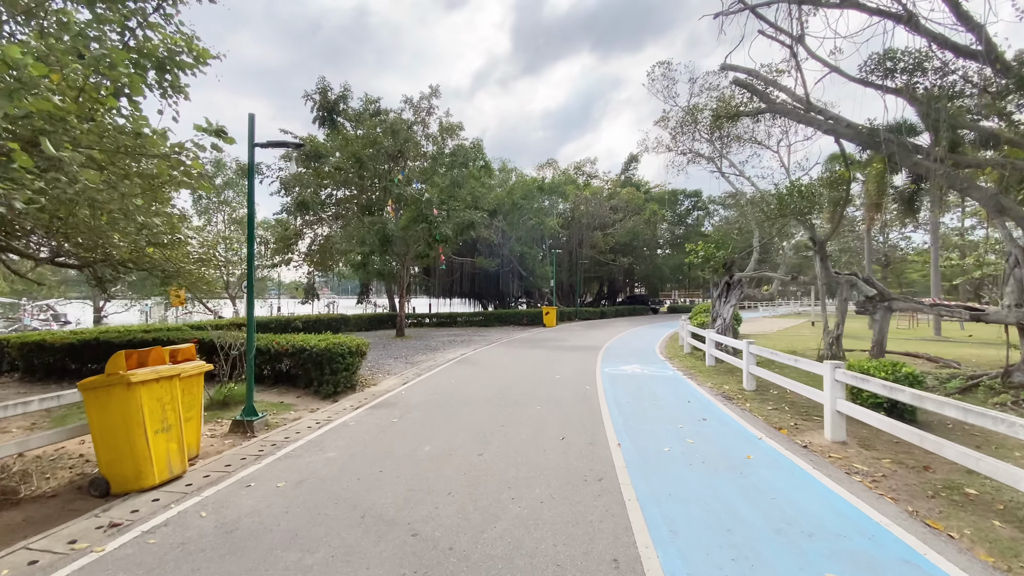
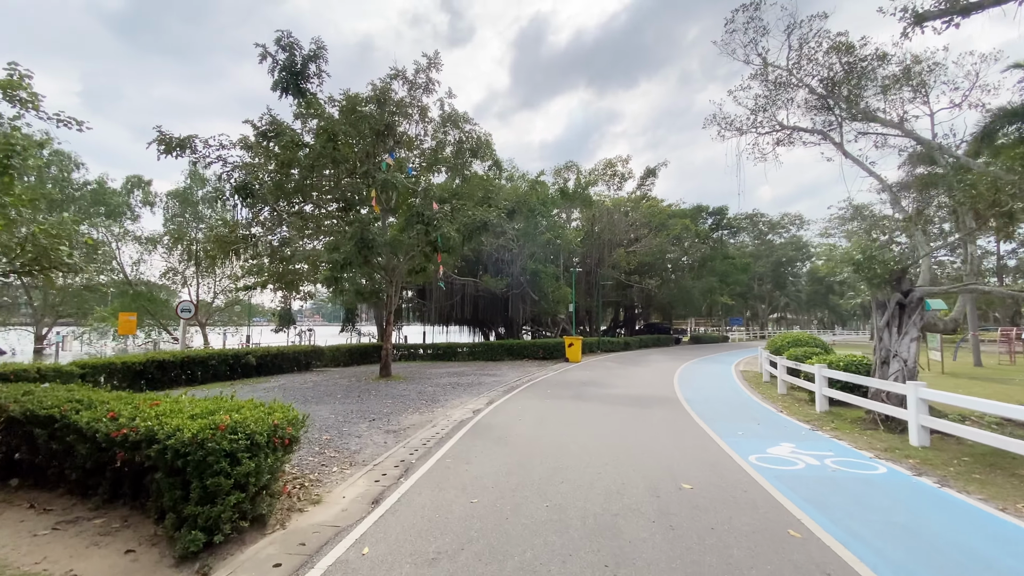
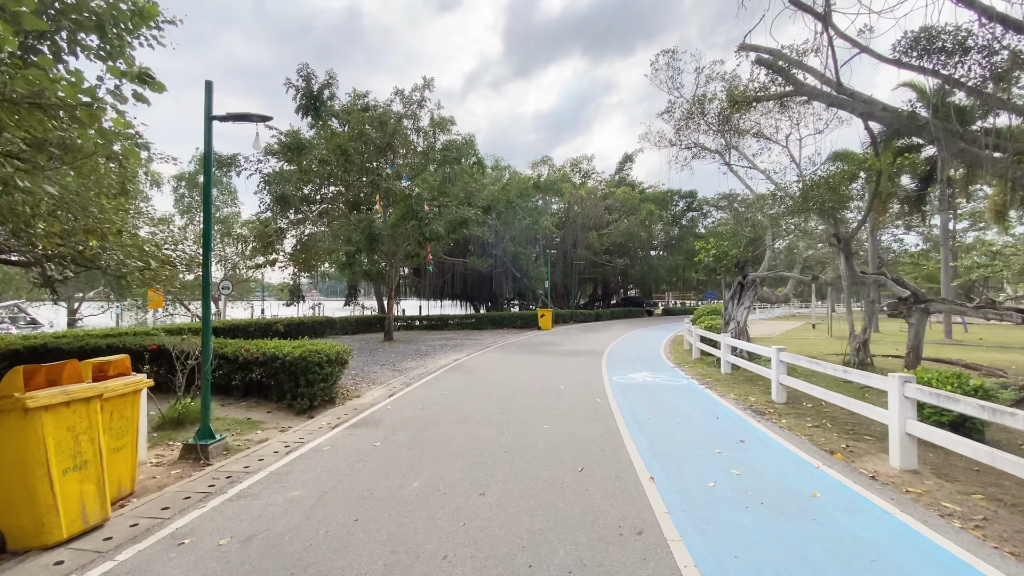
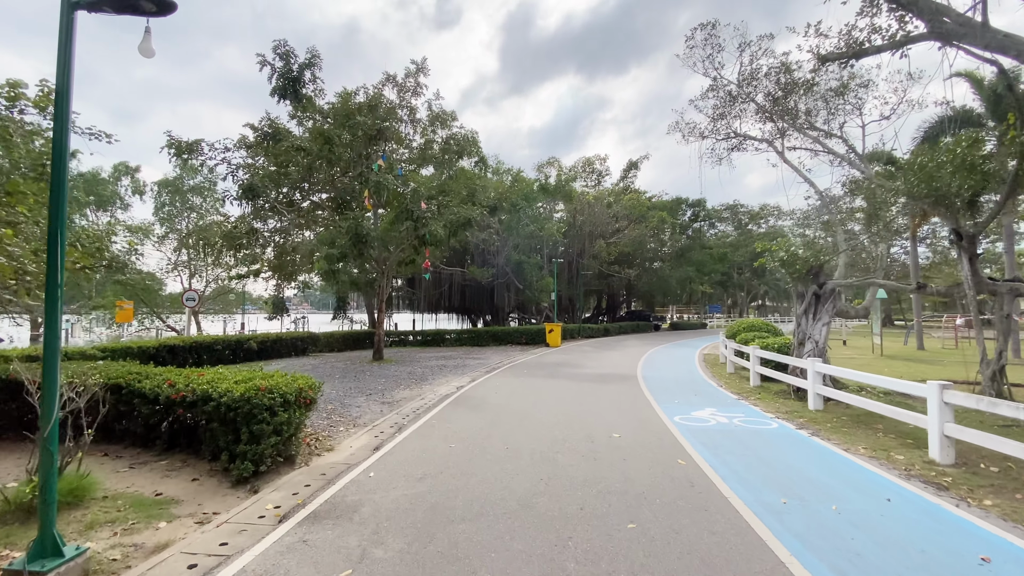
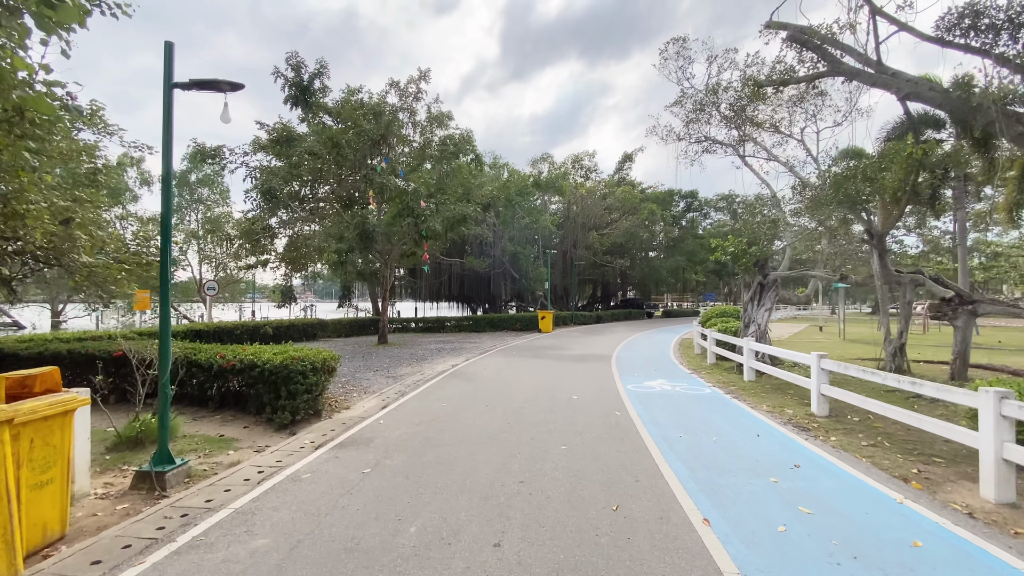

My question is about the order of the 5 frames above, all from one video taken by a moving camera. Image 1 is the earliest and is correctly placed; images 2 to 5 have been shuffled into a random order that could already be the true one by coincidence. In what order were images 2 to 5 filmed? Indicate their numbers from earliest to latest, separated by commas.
3, 5, 4, 2
